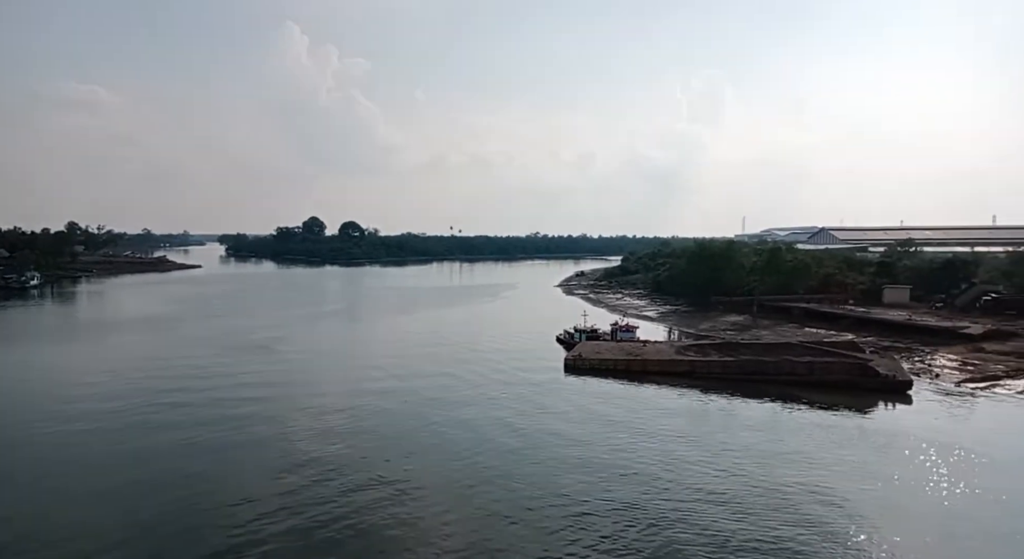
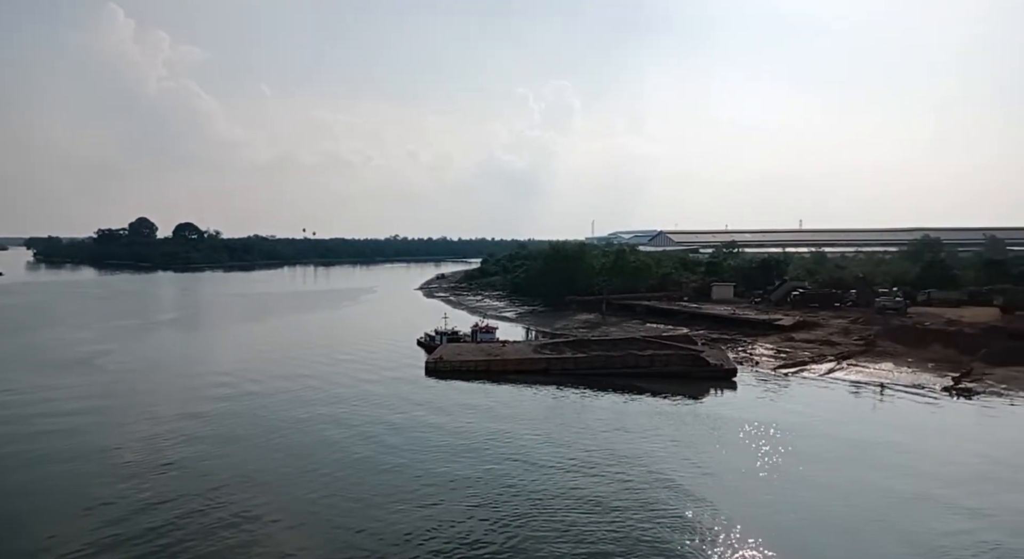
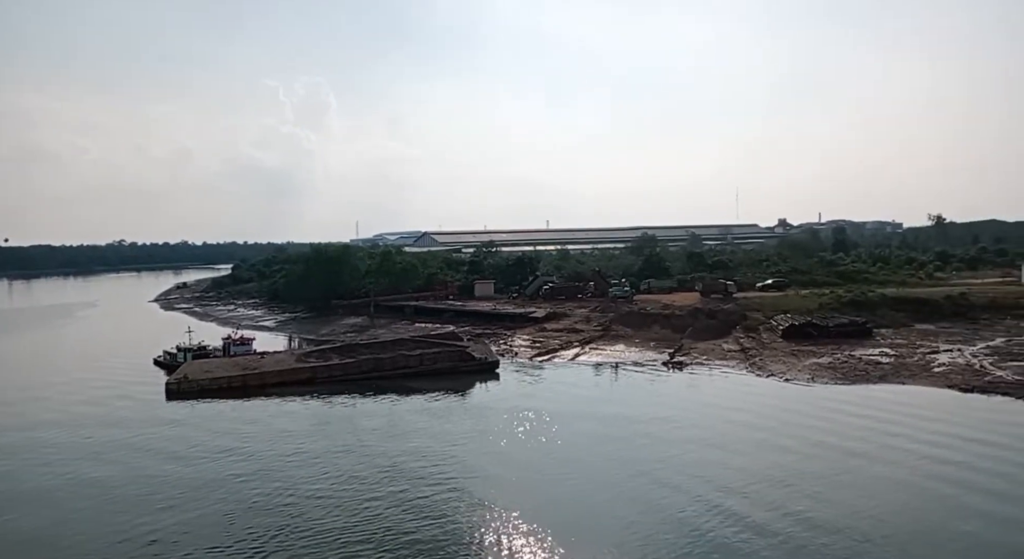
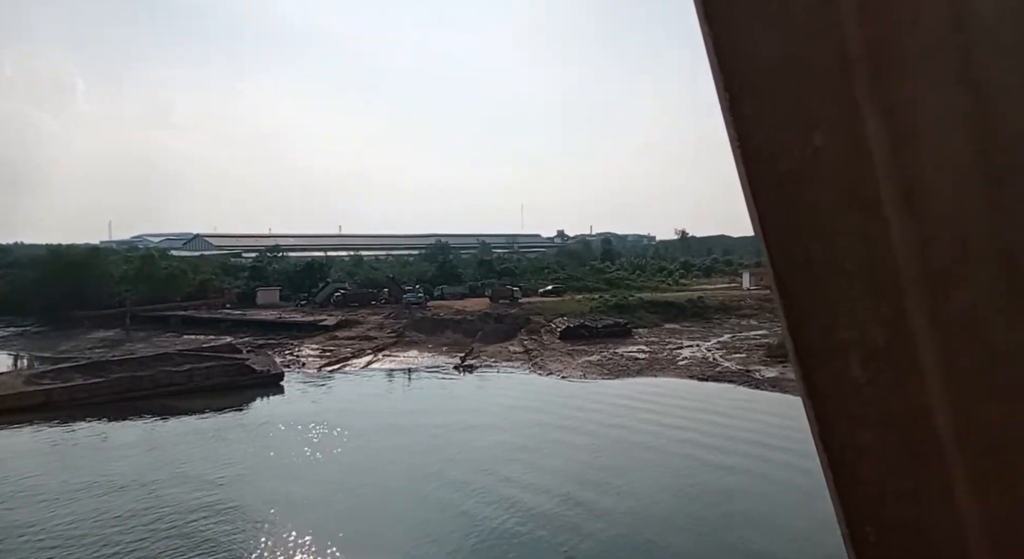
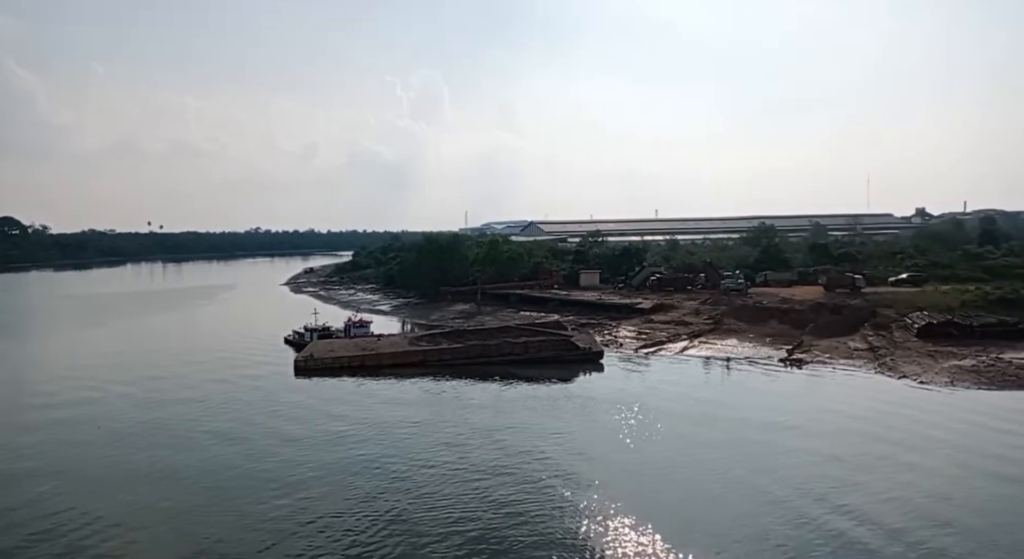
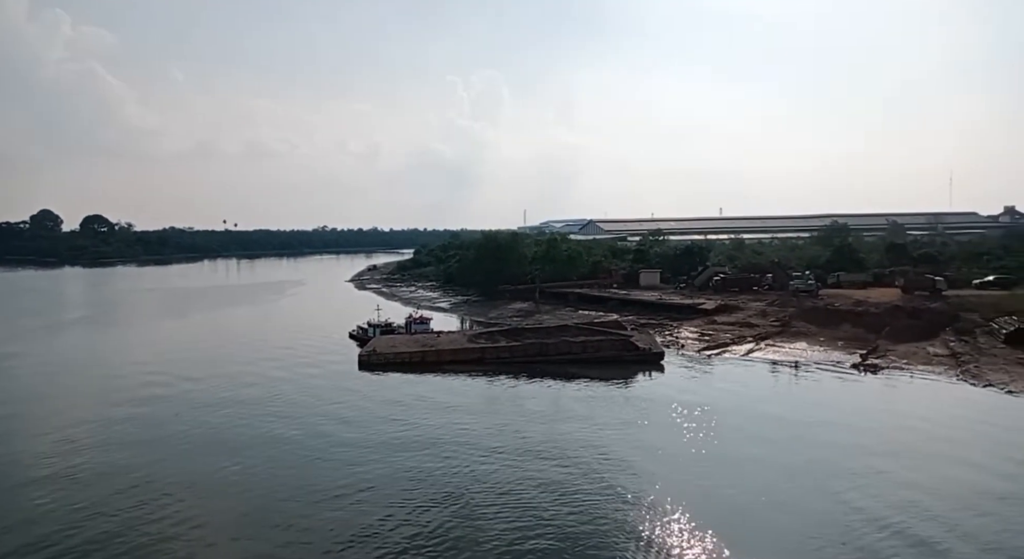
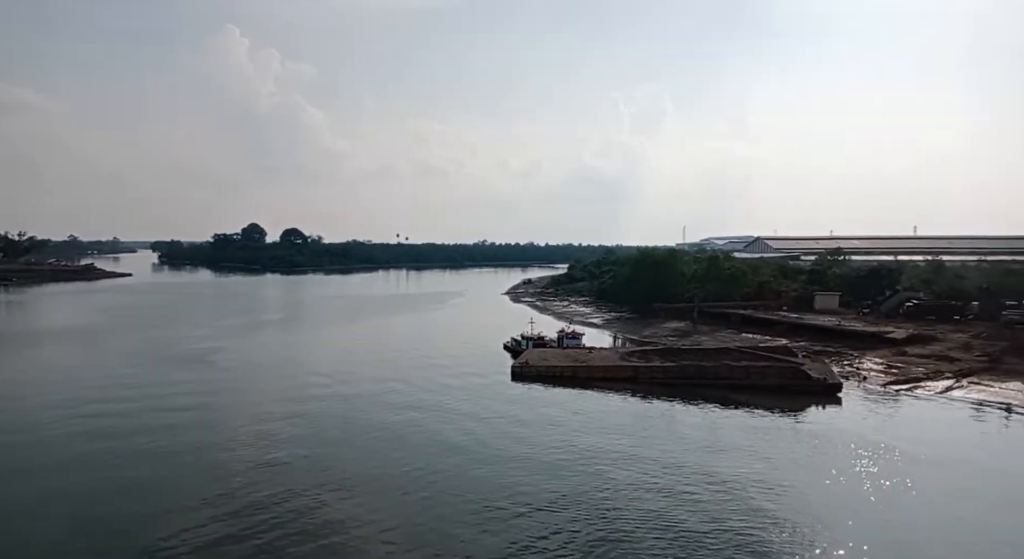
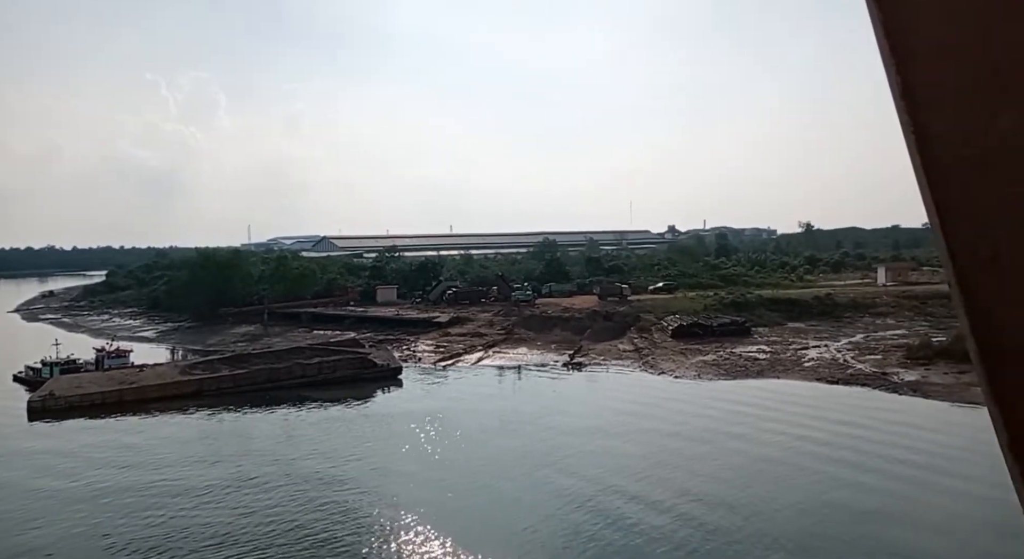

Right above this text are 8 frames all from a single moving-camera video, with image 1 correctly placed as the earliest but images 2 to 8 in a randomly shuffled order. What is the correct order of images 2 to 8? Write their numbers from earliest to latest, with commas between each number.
7, 2, 6, 5, 3, 8, 4
